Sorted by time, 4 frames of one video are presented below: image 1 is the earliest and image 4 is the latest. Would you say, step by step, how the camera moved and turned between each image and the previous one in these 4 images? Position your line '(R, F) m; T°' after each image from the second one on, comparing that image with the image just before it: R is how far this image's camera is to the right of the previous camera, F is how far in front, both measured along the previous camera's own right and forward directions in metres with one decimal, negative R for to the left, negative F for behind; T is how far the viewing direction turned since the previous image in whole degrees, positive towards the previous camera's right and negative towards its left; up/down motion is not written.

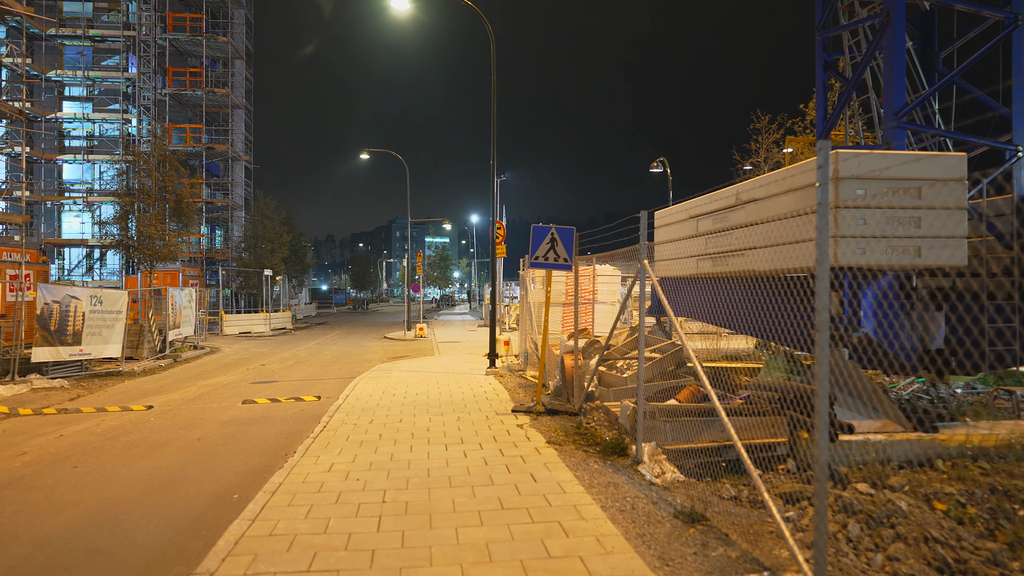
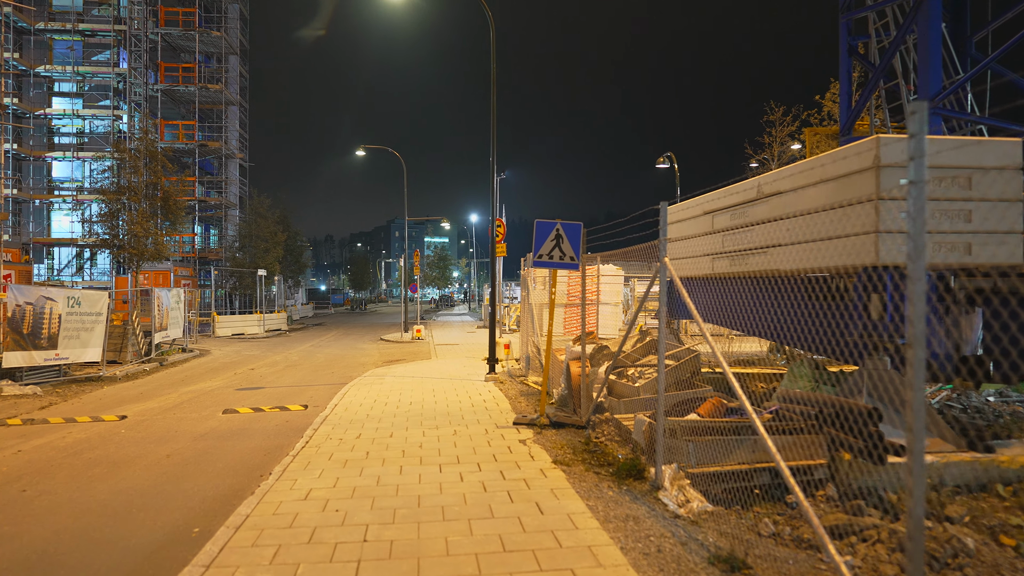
(0.0, +0.7) m; 0°
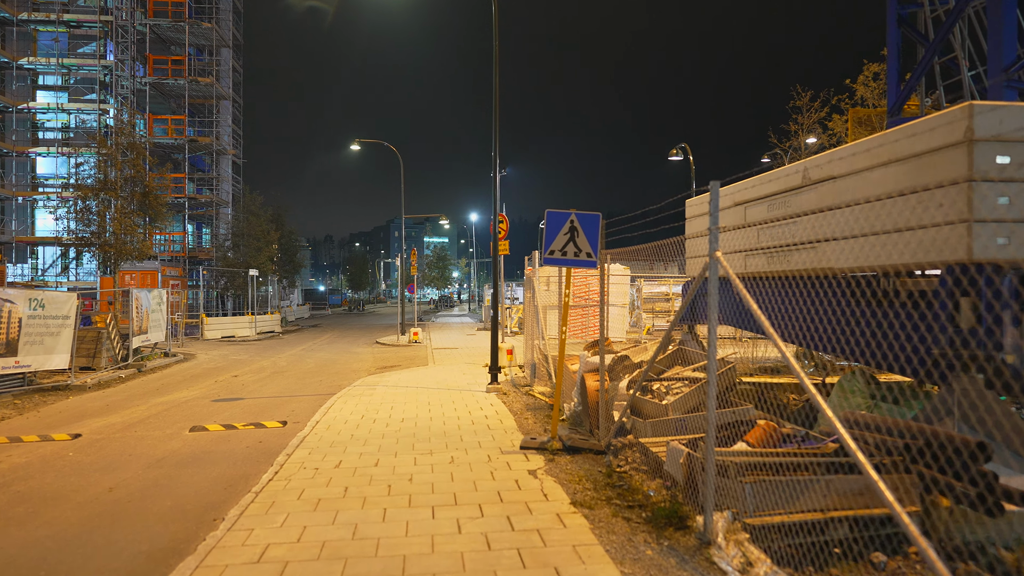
(-0.1, +1.1) m; 0°
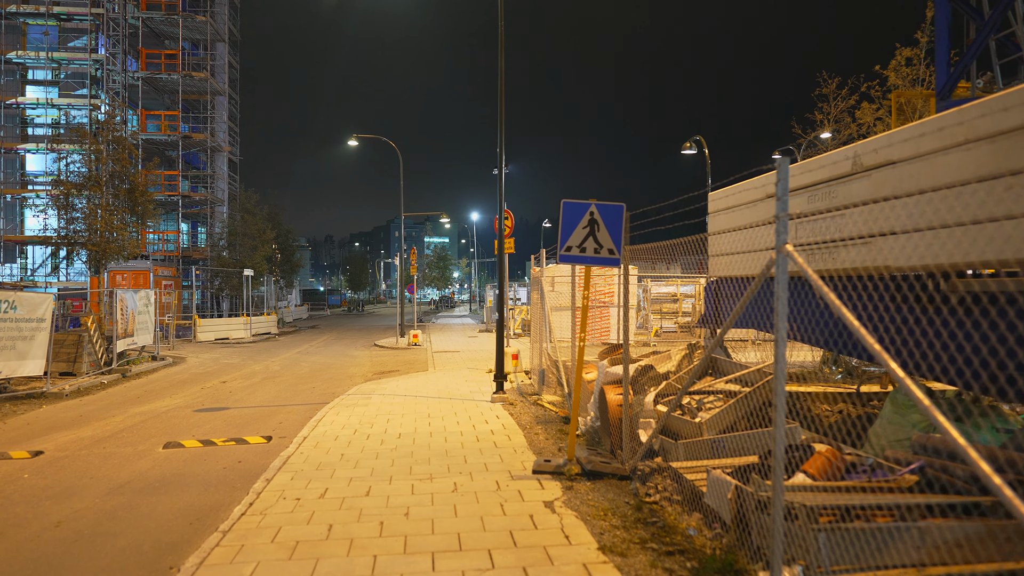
(-0.1, +0.8) m; 0°
